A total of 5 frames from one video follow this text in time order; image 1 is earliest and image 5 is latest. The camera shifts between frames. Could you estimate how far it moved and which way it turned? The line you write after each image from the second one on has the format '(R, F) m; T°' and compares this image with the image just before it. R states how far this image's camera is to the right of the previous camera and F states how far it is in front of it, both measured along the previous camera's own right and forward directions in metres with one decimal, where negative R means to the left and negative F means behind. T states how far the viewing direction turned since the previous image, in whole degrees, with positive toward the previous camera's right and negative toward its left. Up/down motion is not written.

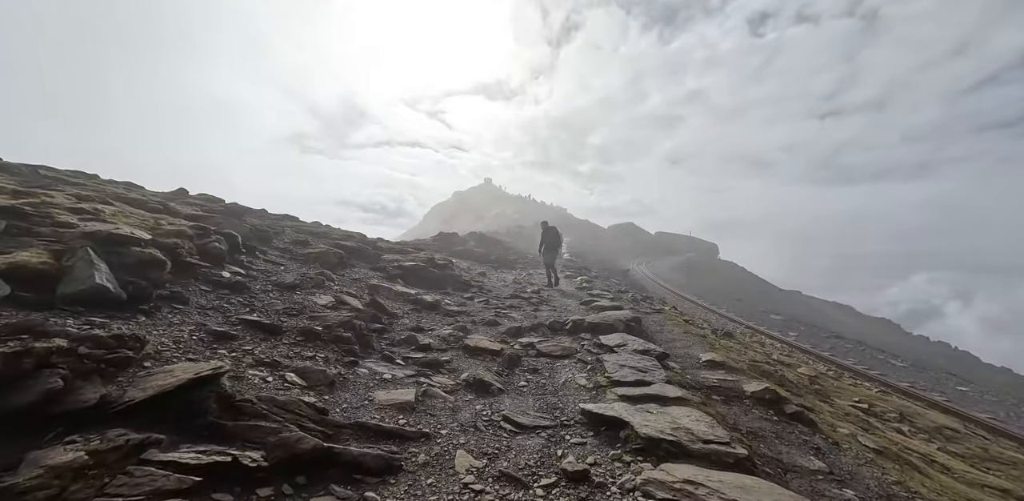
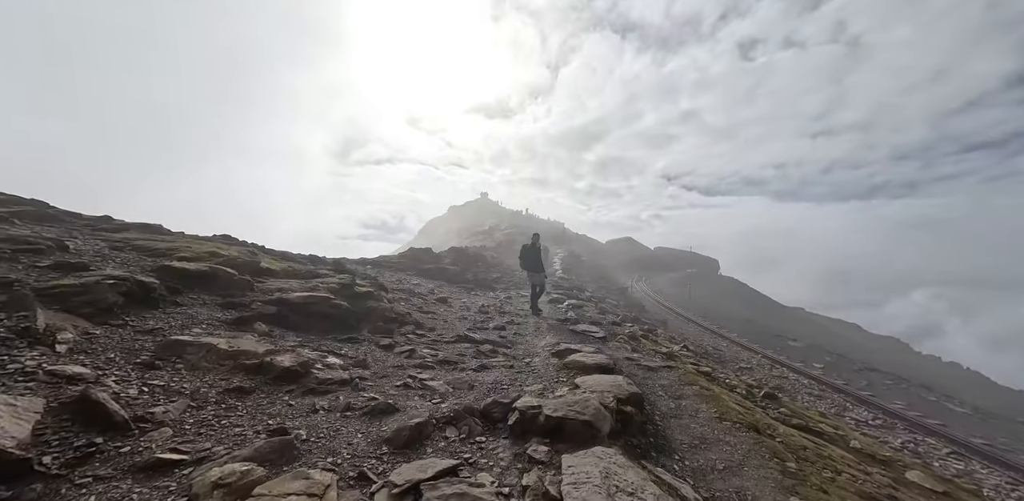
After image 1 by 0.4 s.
(-0.5, -3.6) m; 0°
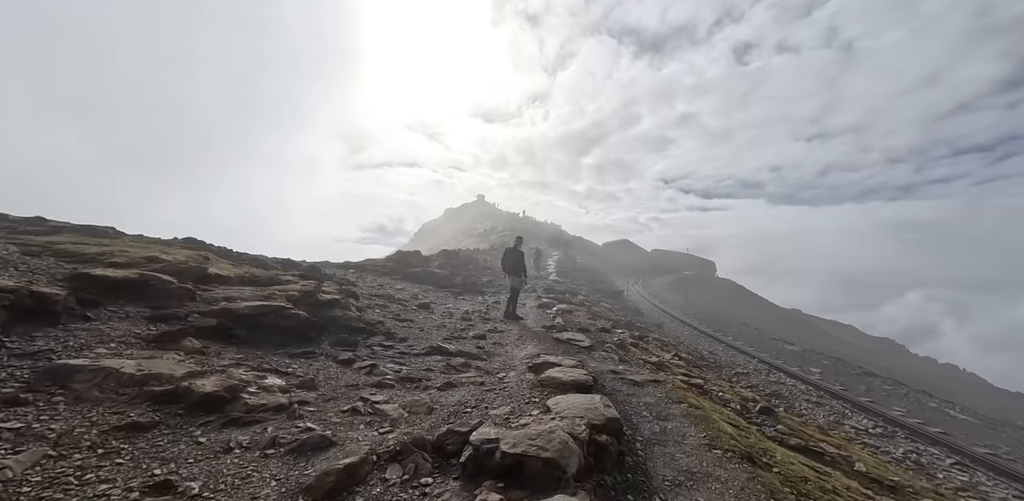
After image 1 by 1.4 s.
(+0.7, +0.9) m; +1°
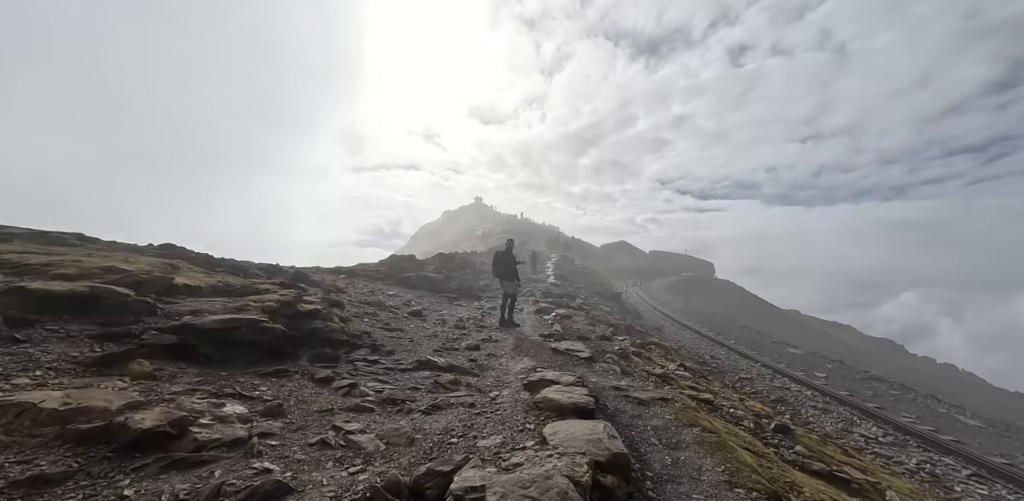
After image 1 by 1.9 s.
(+0.1, +0.8) m; 0°
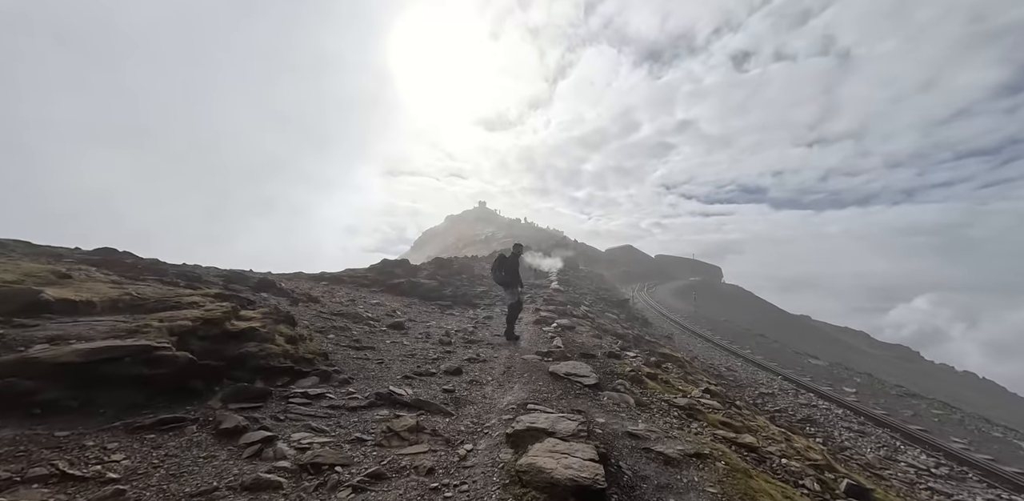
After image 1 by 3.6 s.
(+0.5, +2.3) m; -1°
